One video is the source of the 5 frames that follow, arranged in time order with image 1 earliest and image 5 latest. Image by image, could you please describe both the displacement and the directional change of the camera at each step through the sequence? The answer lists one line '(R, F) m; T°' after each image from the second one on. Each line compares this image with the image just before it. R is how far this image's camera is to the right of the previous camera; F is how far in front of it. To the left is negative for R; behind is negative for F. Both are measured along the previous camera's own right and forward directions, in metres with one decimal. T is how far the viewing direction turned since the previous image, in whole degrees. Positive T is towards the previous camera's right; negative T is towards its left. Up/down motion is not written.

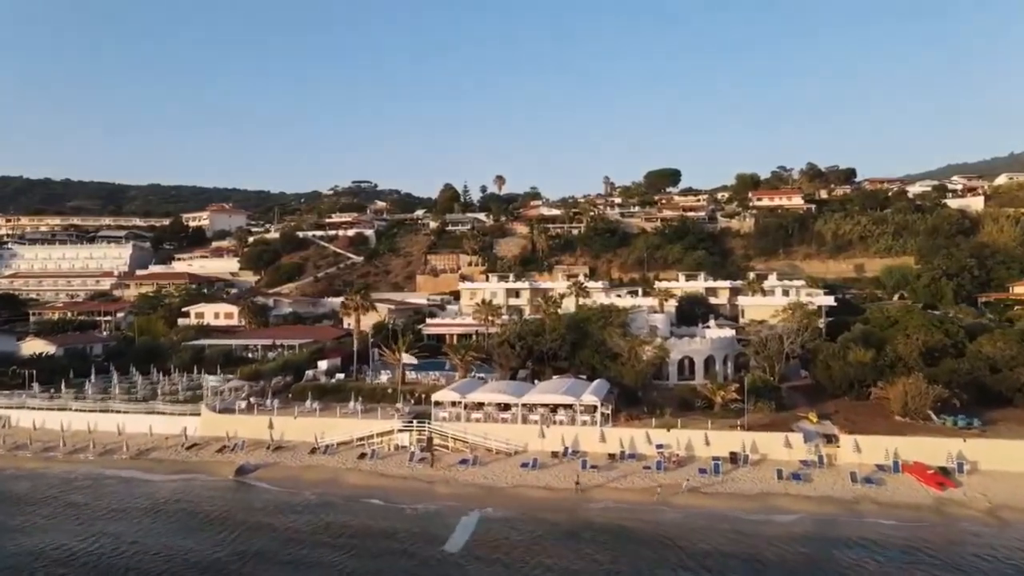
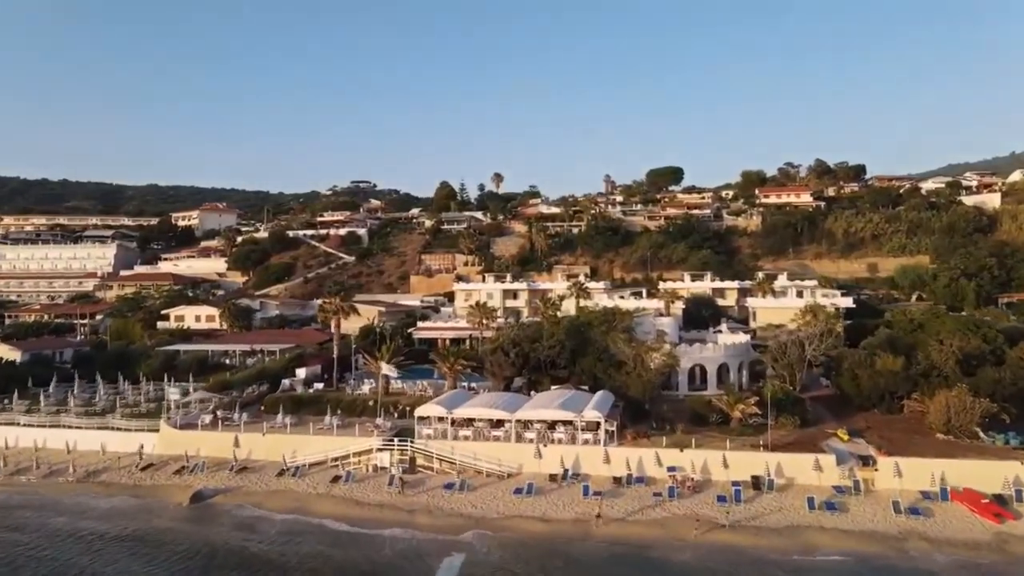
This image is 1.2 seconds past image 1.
(+0.3, +4.2) m; 0°
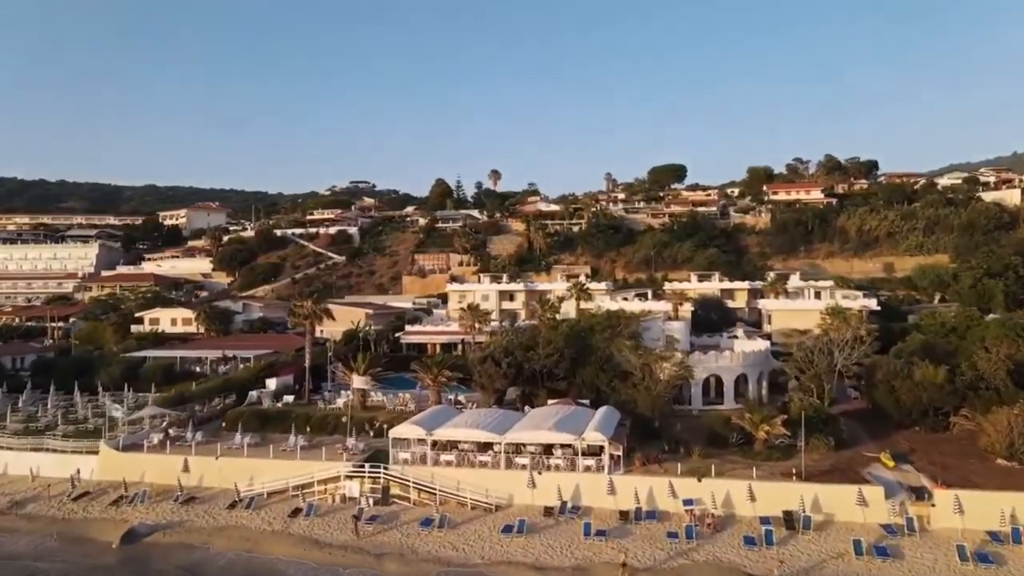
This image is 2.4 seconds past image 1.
(+0.4, +4.8) m; 0°
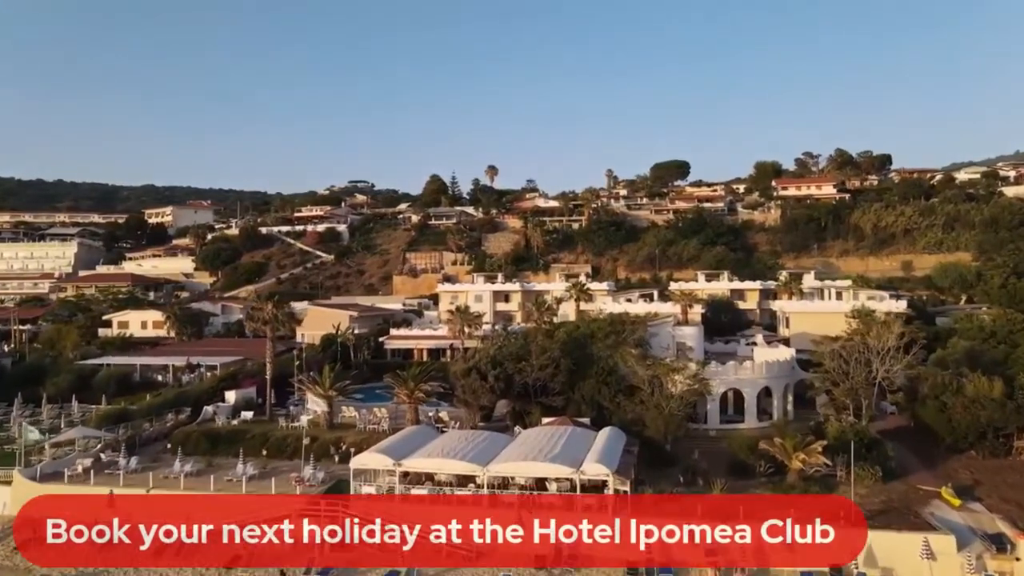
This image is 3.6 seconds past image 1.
(+0.5, +5.0) m; 0°
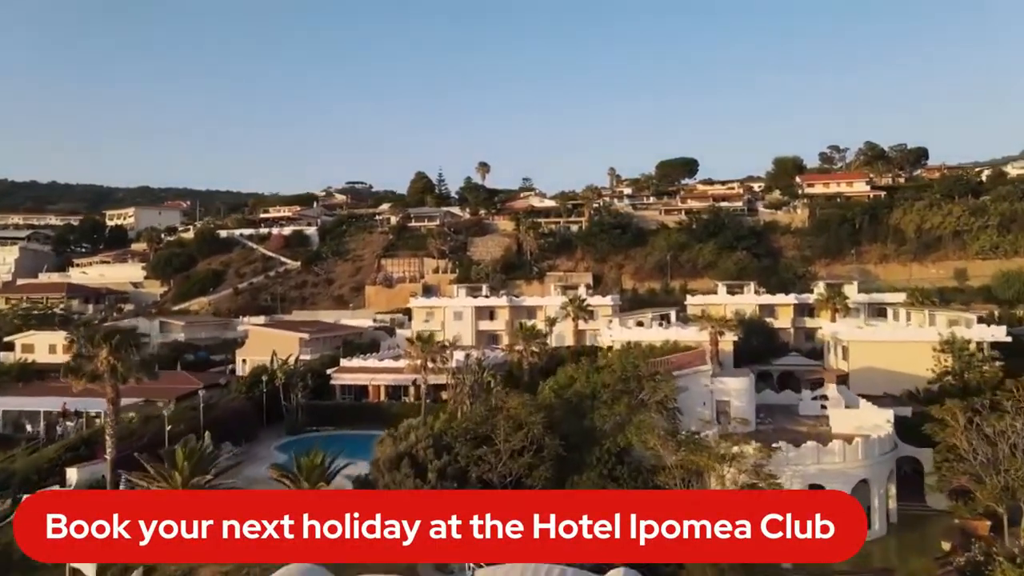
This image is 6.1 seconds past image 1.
(+1.2, +11.9) m; 0°
